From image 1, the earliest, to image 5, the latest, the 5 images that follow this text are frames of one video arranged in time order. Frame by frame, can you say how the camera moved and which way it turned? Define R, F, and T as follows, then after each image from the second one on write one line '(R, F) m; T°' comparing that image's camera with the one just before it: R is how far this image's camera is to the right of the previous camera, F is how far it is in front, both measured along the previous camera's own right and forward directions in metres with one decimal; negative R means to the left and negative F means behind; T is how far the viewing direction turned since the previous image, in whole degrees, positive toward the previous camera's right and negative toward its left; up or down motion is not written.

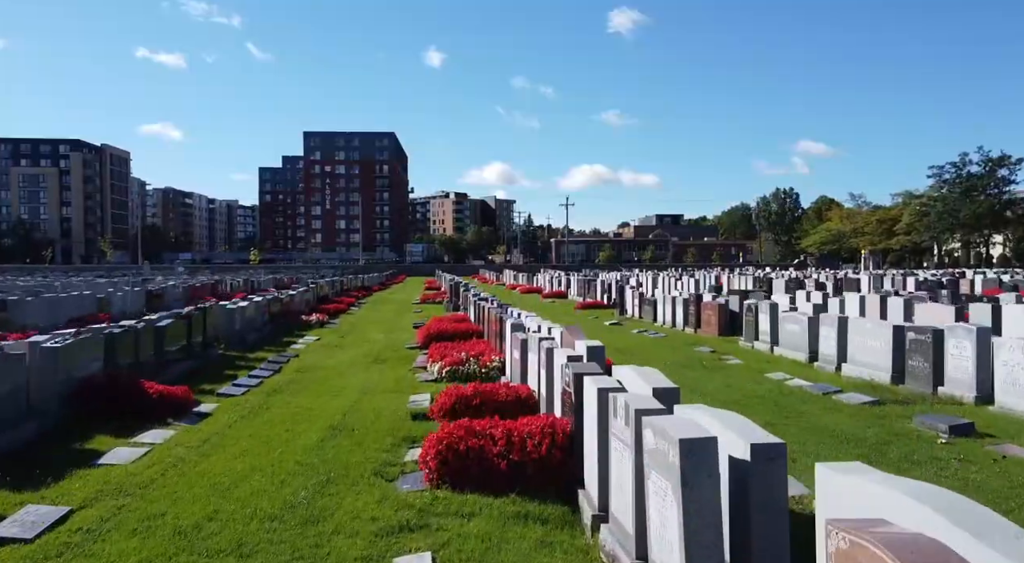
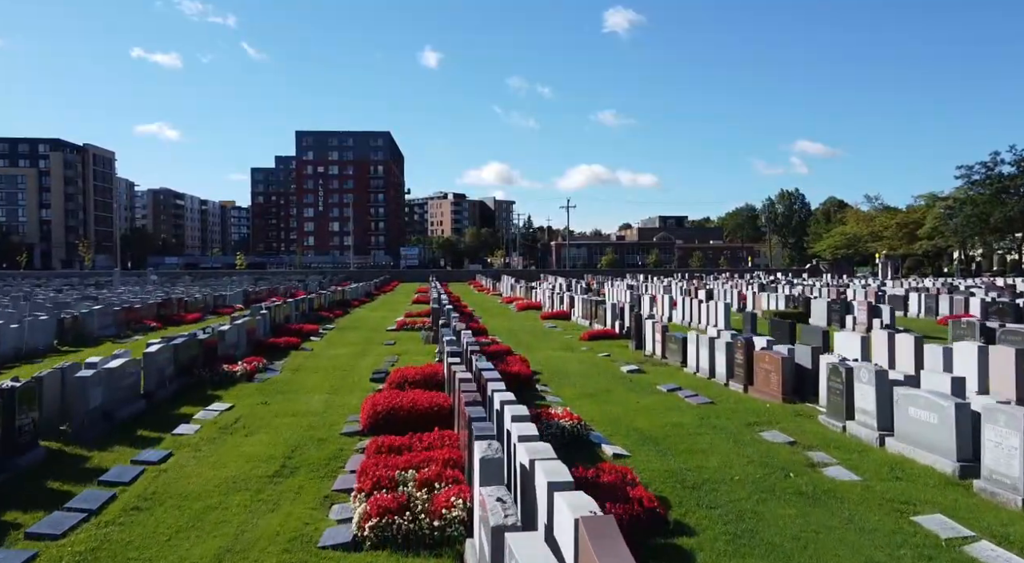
(+0.2, +3.9) m; 0°
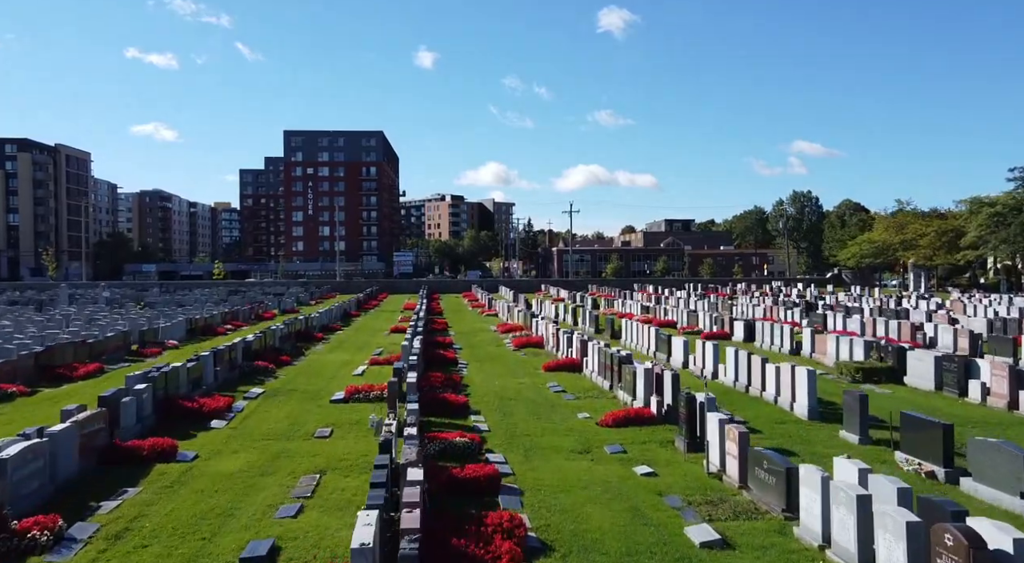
(+0.2, +6.0) m; 0°
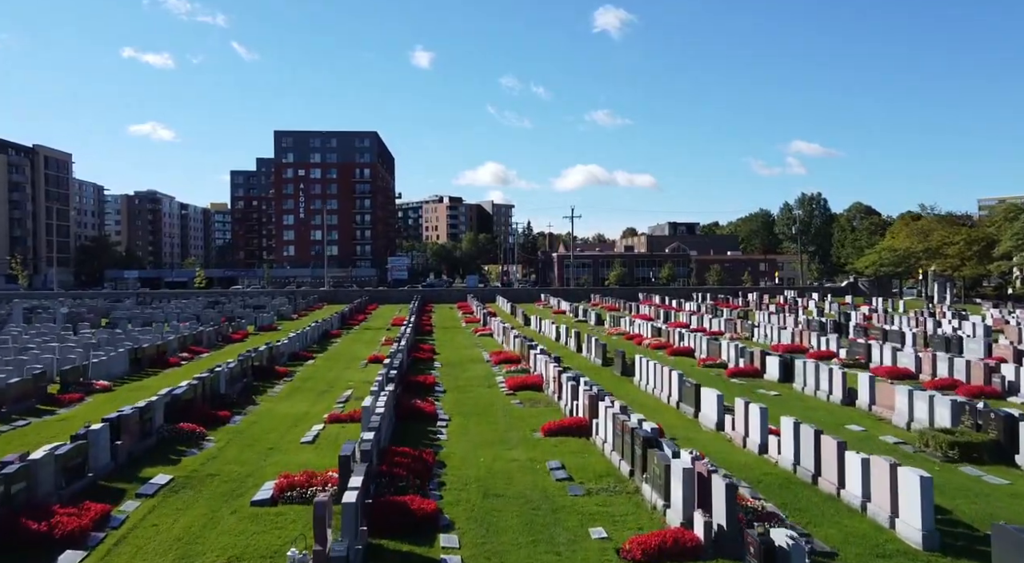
(+0.2, +4.2) m; 0°
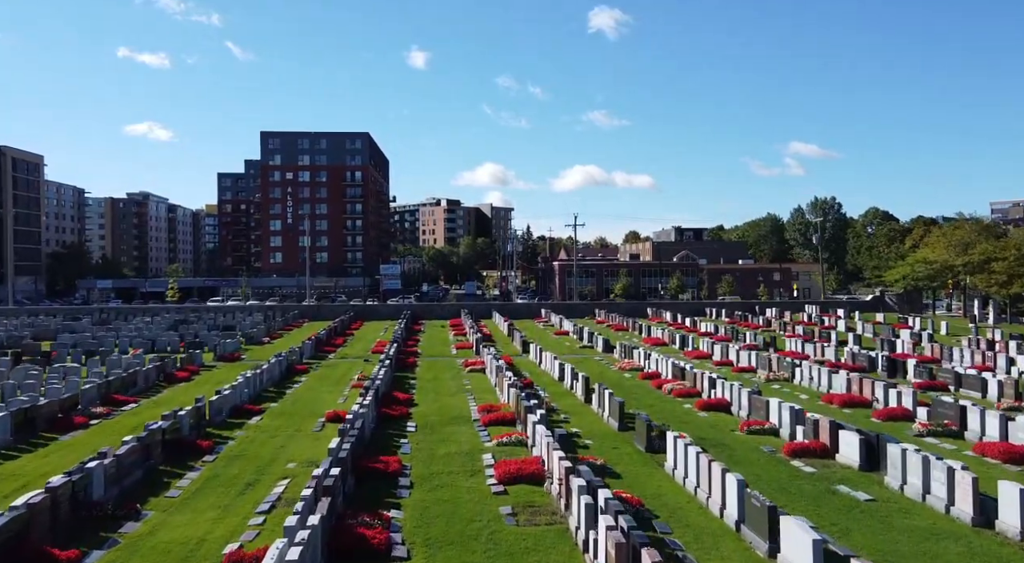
(+0.2, +5.8) m; 0°
